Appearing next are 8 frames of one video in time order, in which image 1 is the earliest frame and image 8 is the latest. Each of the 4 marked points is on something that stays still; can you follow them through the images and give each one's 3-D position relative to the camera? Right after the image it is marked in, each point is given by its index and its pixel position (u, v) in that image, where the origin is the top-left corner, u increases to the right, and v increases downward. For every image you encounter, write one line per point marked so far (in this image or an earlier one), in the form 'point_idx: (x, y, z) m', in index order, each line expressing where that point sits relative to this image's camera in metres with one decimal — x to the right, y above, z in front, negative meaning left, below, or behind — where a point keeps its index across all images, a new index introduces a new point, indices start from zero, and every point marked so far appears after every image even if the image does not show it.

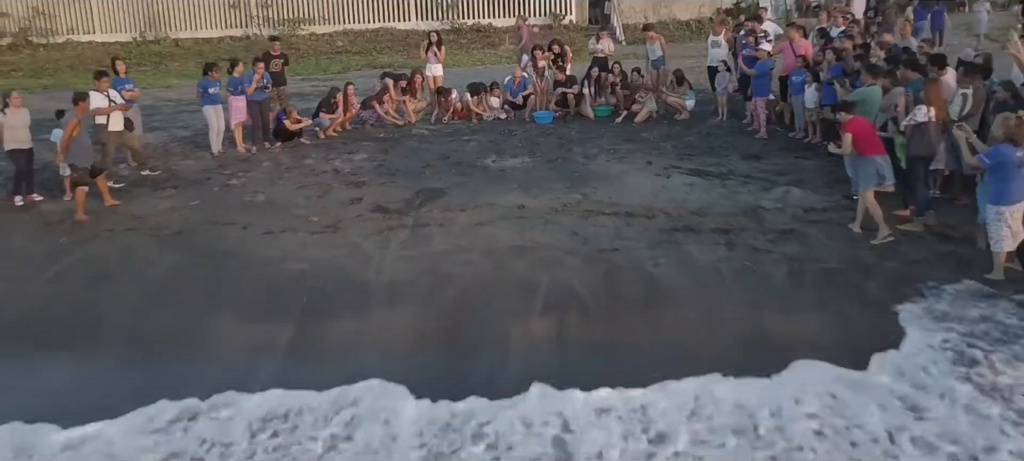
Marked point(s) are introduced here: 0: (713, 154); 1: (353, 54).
0: (+3.6, +1.4, +8.4) m
1: (-6.3, +7.0, +18.8) m
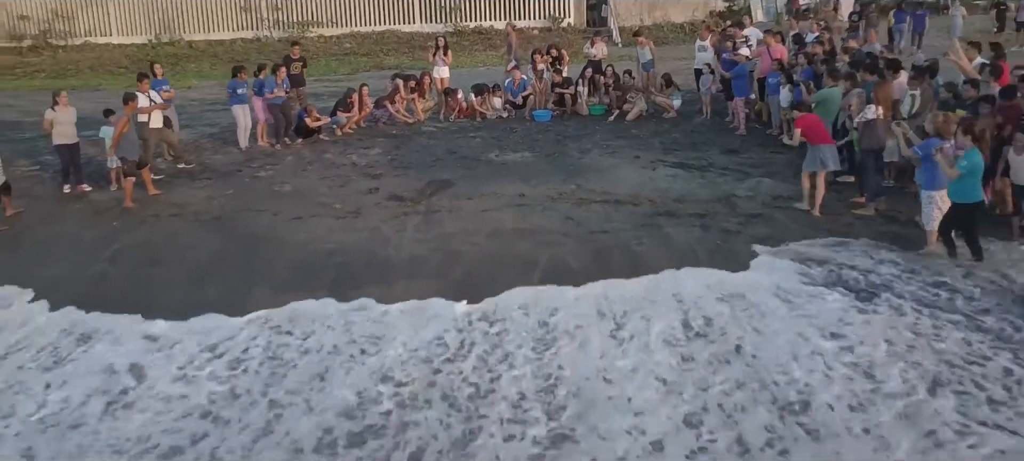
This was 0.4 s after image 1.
0: (+3.6, +1.6, +9.3) m
1: (-6.3, +7.3, +19.6) m
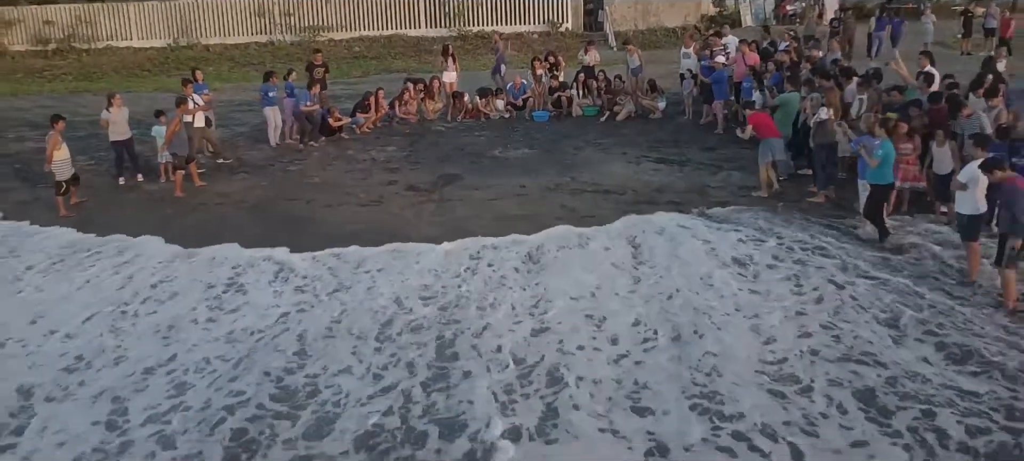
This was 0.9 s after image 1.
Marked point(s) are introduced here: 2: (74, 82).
0: (+3.7, +1.9, +10.5) m
1: (-6.3, +7.6, +20.8) m
2: (-18.1, +6.0, +19.2) m
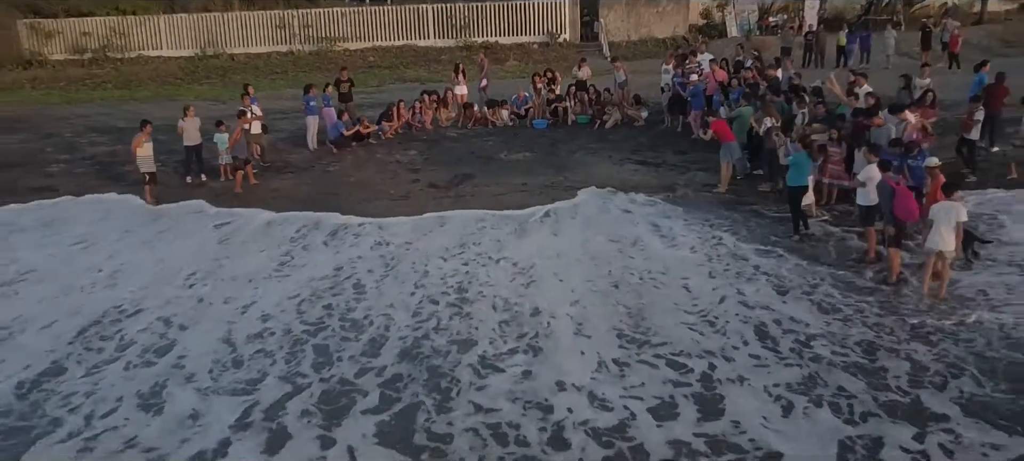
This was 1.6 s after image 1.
0: (+3.8, +2.1, +12.3) m
1: (-6.2, +7.8, +22.7) m
2: (-18.0, +6.3, +21.1) m
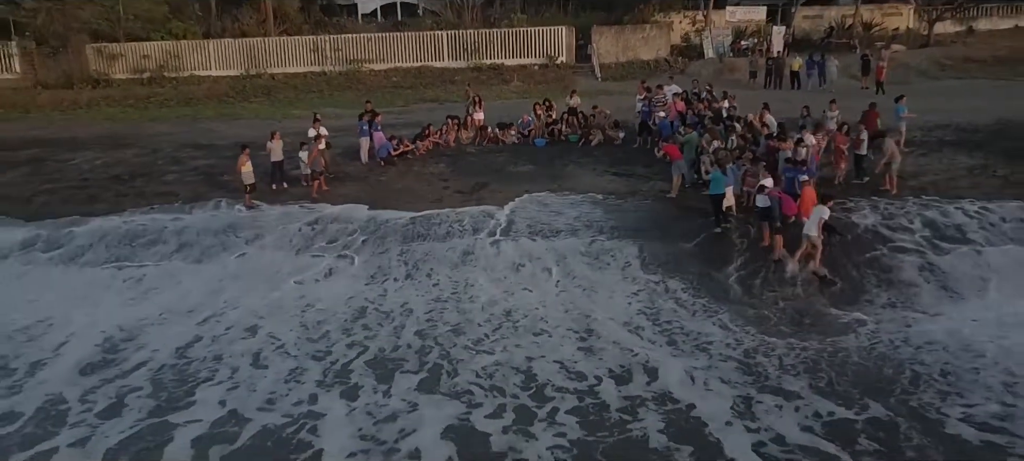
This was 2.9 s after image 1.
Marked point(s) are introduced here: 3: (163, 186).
0: (+4.0, +2.3, +16.1) m
1: (-6.0, +8.0, +26.4) m
2: (-17.7, +6.5, +24.8) m
3: (-11.5, +1.5, +15.7) m
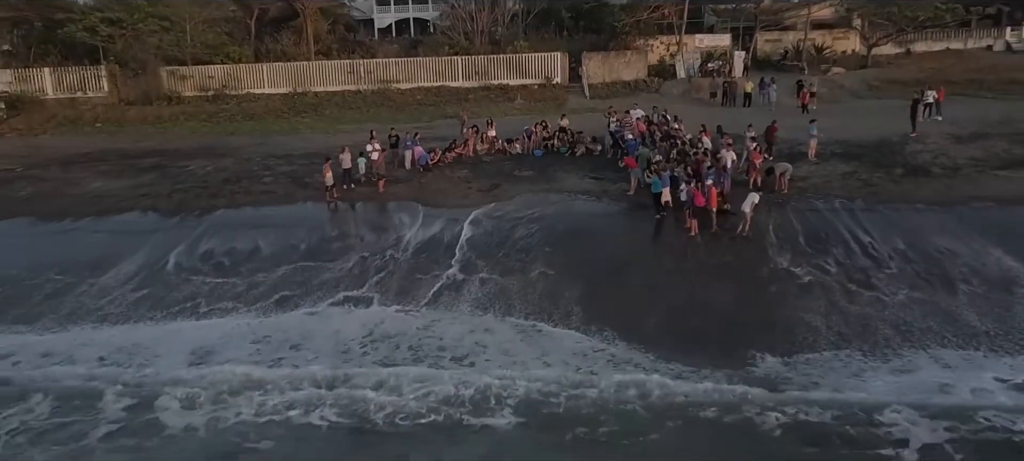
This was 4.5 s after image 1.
0: (+4.2, +2.8, +21.8) m
1: (-5.7, +8.5, +32.1) m
2: (-17.5, +7.0, +30.6) m
3: (-11.3, +2.1, +21.4) m
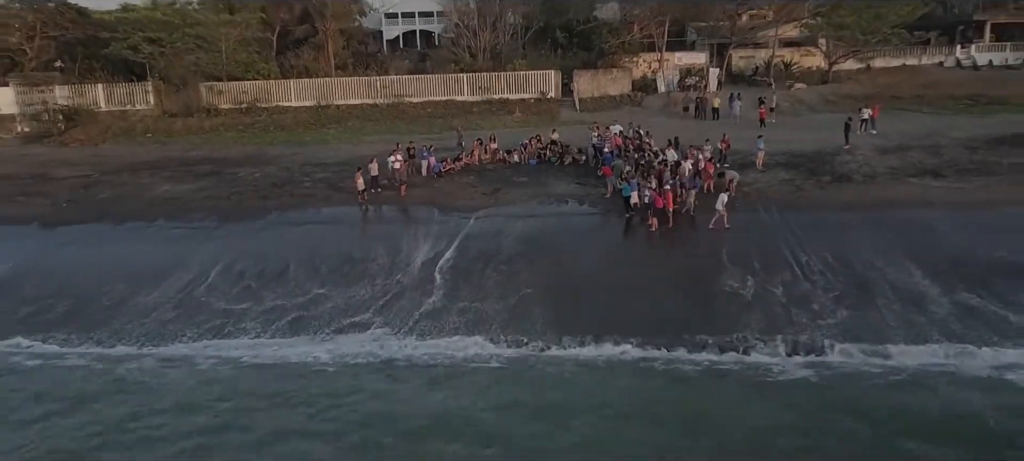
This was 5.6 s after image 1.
0: (+4.1, +3.0, +26.2) m
1: (-5.8, +8.8, +36.5) m
2: (-17.6, +7.3, +35.0) m
3: (-11.4, +2.2, +25.8) m
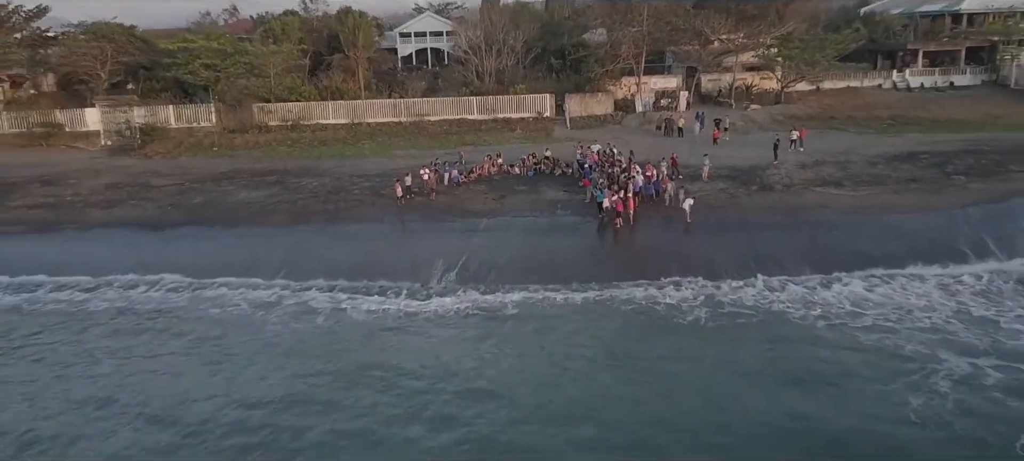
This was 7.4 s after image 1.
0: (+4.3, +3.2, +33.8) m
1: (-5.6, +9.0, +44.1) m
2: (-17.4, +7.5, +42.6) m
3: (-11.2, +2.5, +33.5) m
